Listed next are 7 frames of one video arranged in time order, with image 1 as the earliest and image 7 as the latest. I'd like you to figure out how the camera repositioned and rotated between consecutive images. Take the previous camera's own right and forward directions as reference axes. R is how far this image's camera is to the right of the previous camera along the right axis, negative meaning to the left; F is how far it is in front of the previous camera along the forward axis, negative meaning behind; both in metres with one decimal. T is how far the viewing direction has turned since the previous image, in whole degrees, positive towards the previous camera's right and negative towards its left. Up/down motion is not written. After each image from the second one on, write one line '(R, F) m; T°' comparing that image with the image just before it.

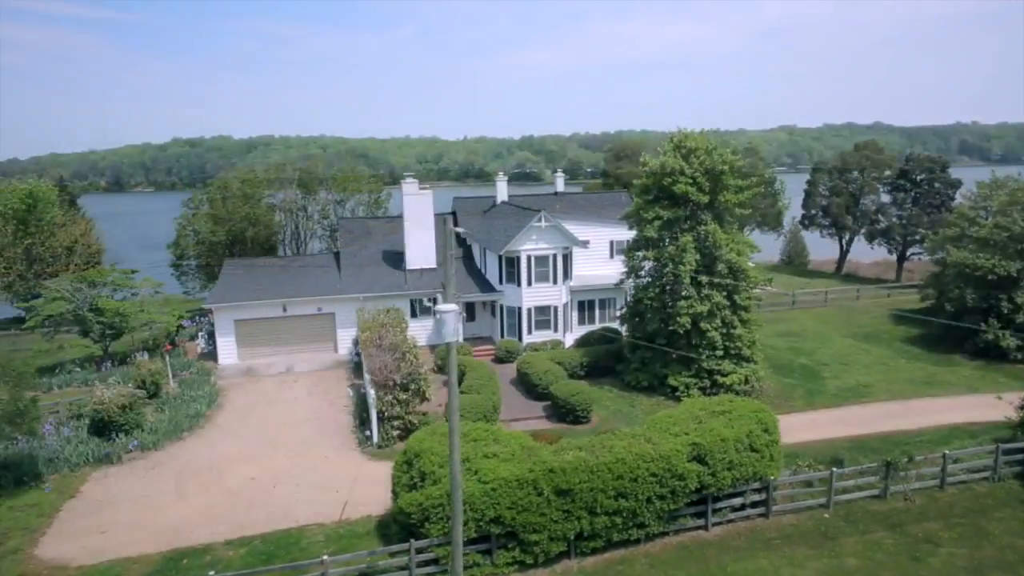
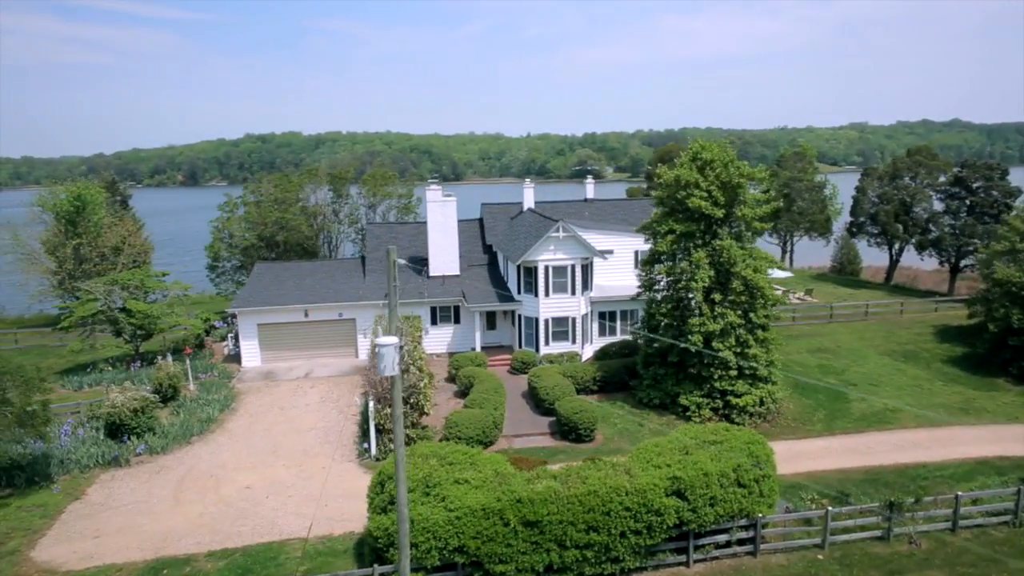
(+1.7, +0.4) m; -5°
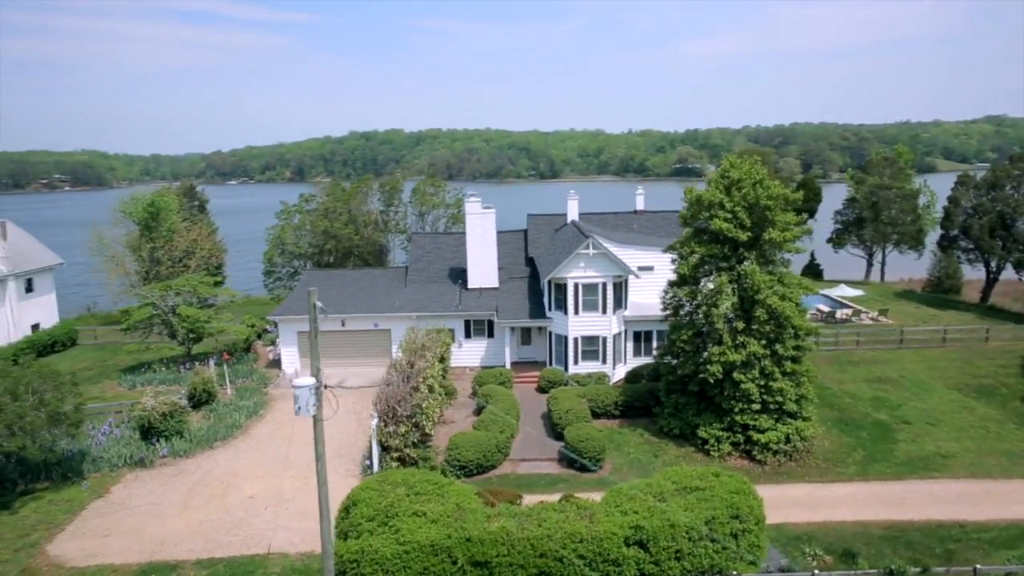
(+2.5, +0.5) m; -8°
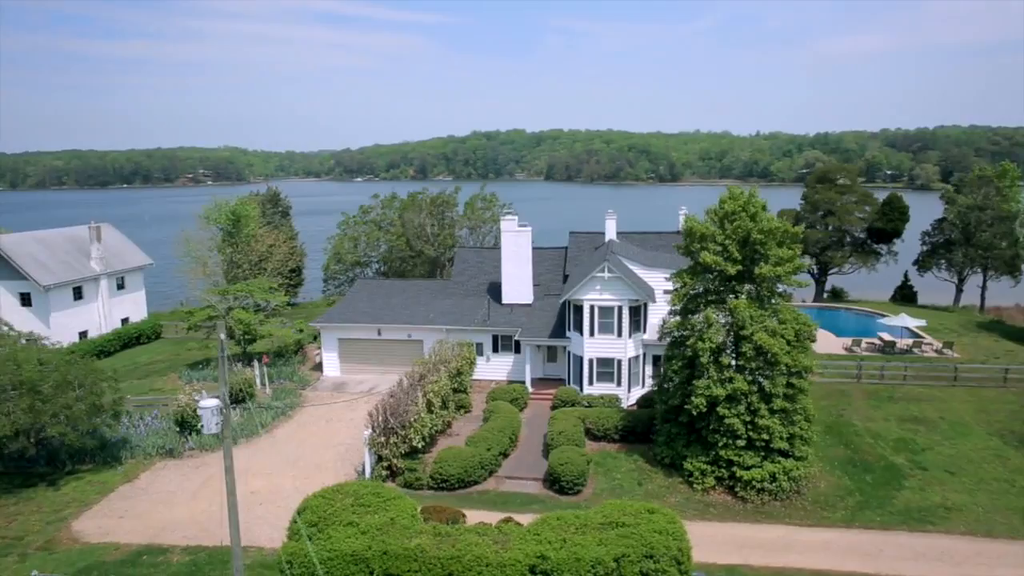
(+3.7, -0.5) m; -9°
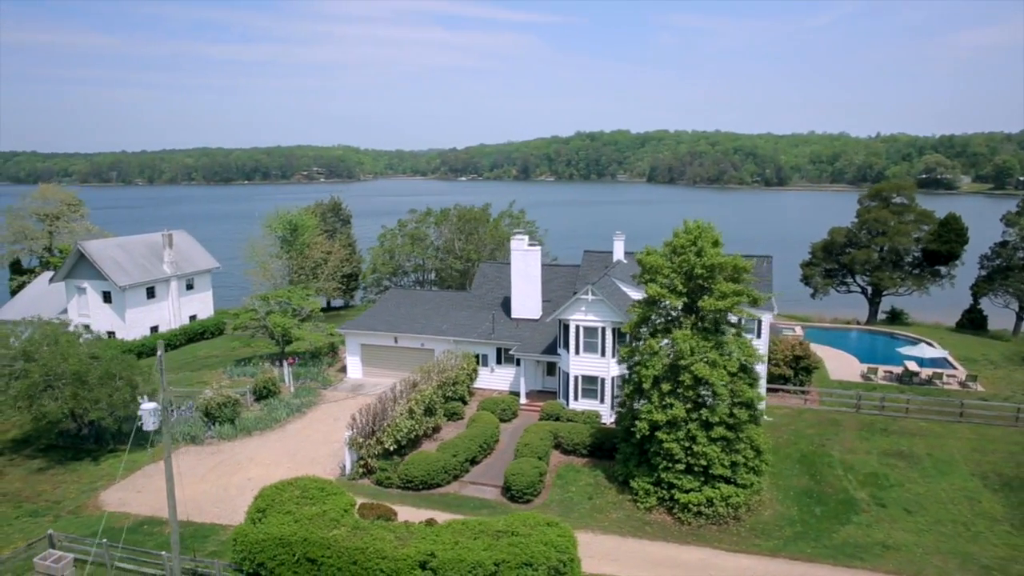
(+4.4, -1.6) m; -8°
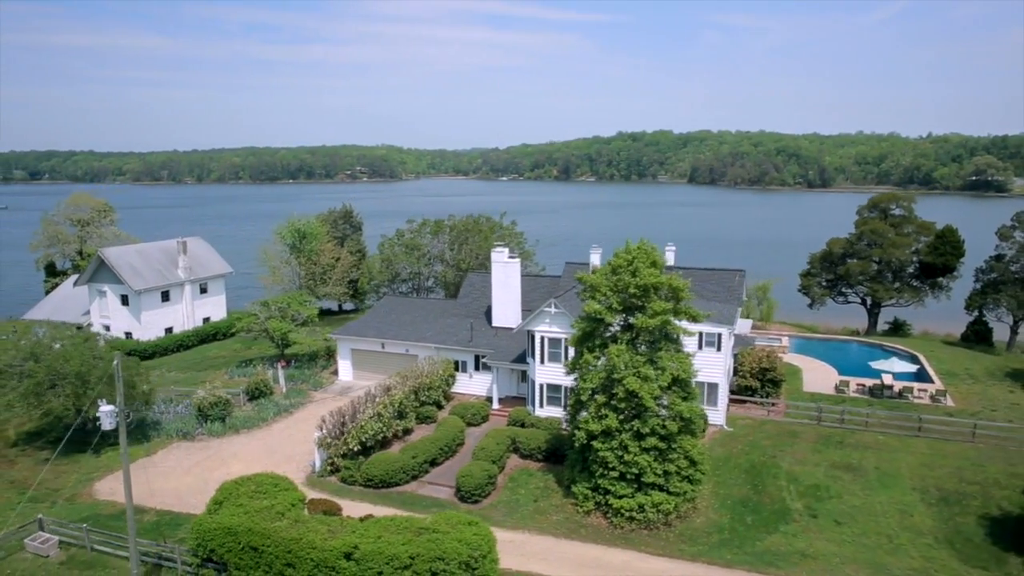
(+3.0, -1.5) m; -3°
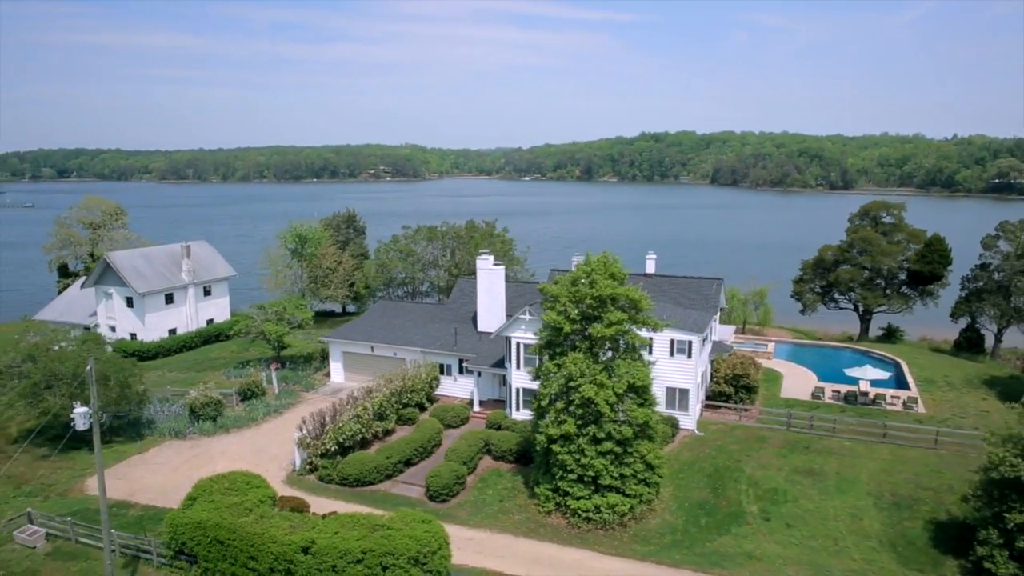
(+1.9, -1.1) m; -2°
